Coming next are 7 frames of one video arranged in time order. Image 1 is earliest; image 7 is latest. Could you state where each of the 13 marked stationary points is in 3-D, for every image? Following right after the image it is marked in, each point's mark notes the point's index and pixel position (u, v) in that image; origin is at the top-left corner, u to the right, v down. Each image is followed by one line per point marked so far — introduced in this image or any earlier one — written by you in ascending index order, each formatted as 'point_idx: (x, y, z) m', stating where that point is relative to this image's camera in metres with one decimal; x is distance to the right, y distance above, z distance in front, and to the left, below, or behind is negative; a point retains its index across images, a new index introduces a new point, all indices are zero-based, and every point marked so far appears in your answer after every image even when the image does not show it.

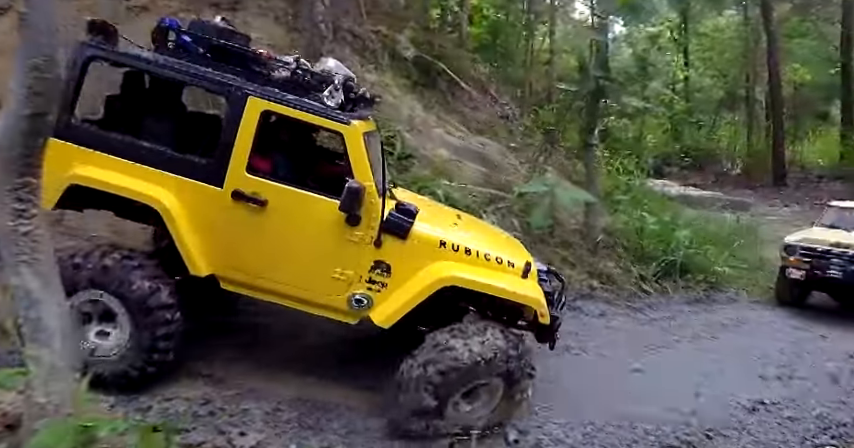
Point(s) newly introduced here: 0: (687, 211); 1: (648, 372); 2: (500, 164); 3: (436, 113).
0: (+5.6, +0.2, +13.0) m
1: (+1.9, -1.3, +5.4) m
2: (+1.1, +0.9, +9.3) m
3: (+0.1, +1.9, +10.2) m
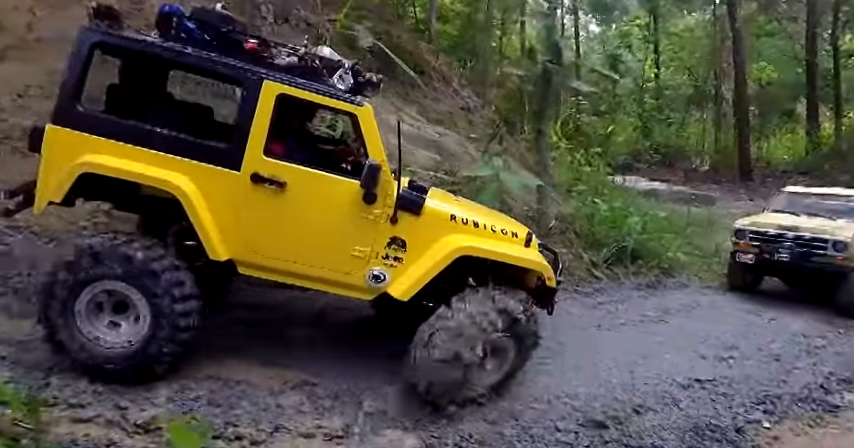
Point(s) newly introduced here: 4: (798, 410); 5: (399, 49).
0: (+4.8, +0.4, +13.1) m
1: (+1.4, -1.1, +5.3) m
2: (+0.4, +1.1, +9.2) m
3: (-0.6, +2.0, +10.0) m
4: (+2.7, -1.4, +4.5) m
5: (-0.5, +3.3, +11.3) m
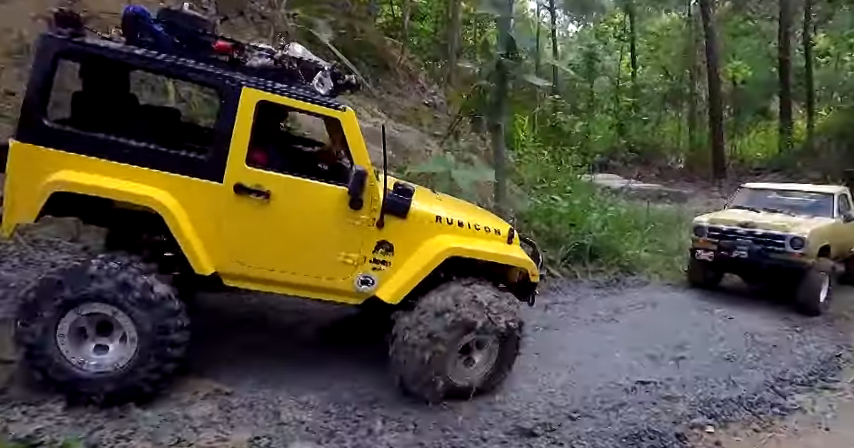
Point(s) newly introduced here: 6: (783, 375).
0: (+4.1, +0.5, +13.0) m
1: (+0.9, -1.1, +5.1) m
2: (-0.2, +1.1, +8.9) m
3: (-1.3, +2.1, +9.8) m
4: (+2.3, -1.3, +4.4) m
5: (-1.1, +3.3, +11.0) m
6: (+3.0, -1.3, +5.2) m
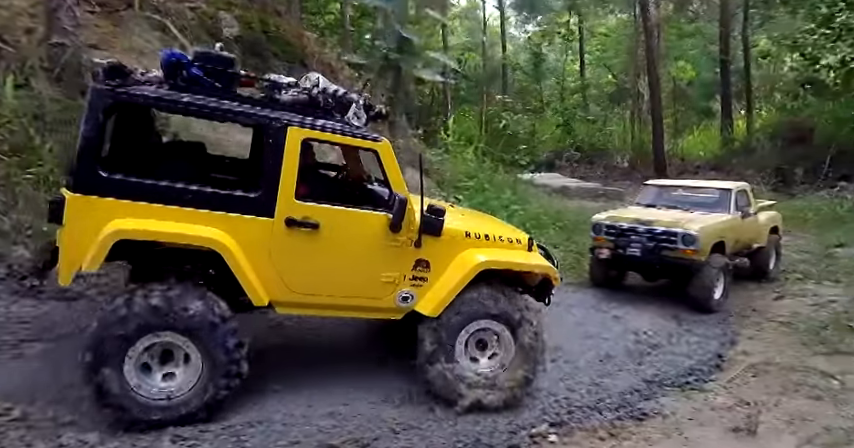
0: (+2.5, +0.5, +12.8) m
1: (-0.3, -1.1, +4.8) m
2: (-1.6, +1.1, +8.6) m
3: (-2.7, +2.0, +9.4) m
4: (+1.2, -1.3, +4.2) m
5: (-2.6, +3.3, +10.6) m
6: (+1.9, -1.2, +5.0) m
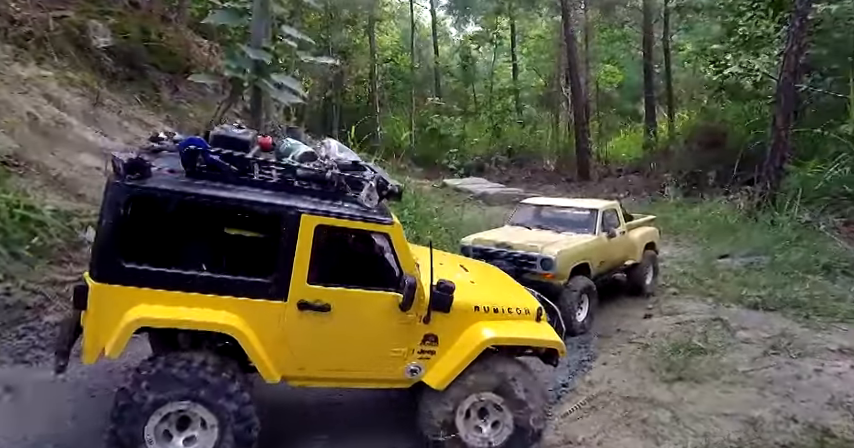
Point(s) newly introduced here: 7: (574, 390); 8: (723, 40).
0: (+0.5, +0.2, +12.7) m
1: (-1.6, -1.4, +4.6) m
2: (-3.3, +0.8, +8.2) m
3: (-4.4, +1.7, +8.9) m
4: (-0.2, -1.6, +4.0) m
5: (-4.5, +2.9, +10.2) m
6: (+0.5, -1.5, +4.9) m
7: (+1.3, -1.5, +5.5) m
8: (+9.3, +5.8, +19.1) m
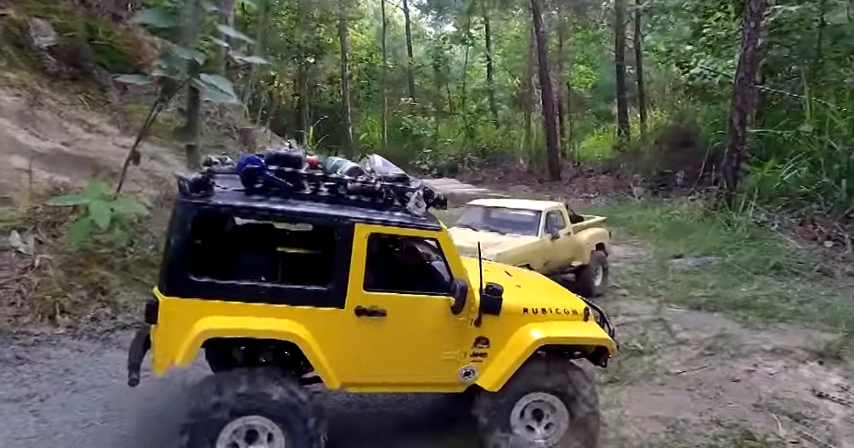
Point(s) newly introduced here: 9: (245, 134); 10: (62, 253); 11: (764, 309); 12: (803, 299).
0: (-0.3, +0.2, +12.7) m
1: (-2.2, -1.4, +4.4) m
2: (-4.0, +0.7, +8.1) m
3: (-5.2, +1.7, +8.7) m
4: (-0.8, -1.6, +3.9) m
5: (-5.3, +2.9, +10.0) m
6: (-0.1, -1.5, +4.8) m
7: (+0.7, -1.5, +5.5) m
8: (+8.3, +5.8, +19.2) m
9: (-3.7, +1.8, +12.2) m
10: (-3.9, -0.3, +6.4) m
11: (+4.2, -1.0, +7.5) m
12: (+4.9, -1.0, +7.9) m
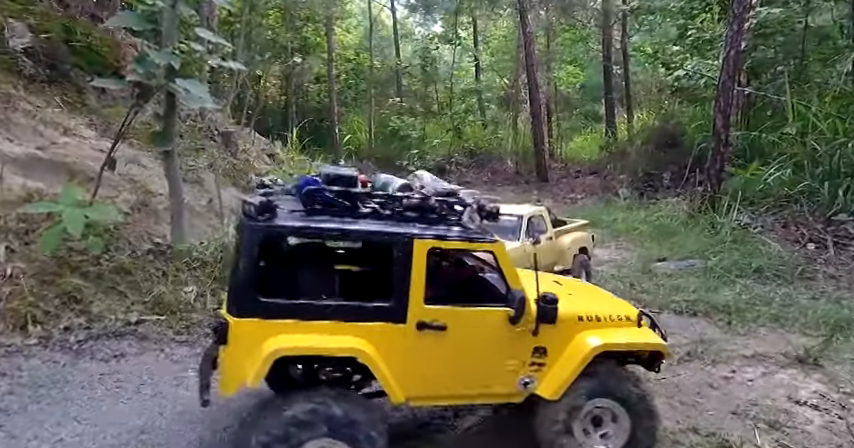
0: (-0.6, +0.2, +12.6) m
1: (-2.4, -1.5, +4.4) m
2: (-4.2, +0.7, +7.9) m
3: (-5.4, +1.6, +8.6) m
4: (-0.9, -1.7, +3.9) m
5: (-5.5, +2.8, +9.8) m
6: (-0.3, -1.6, +4.8) m
7: (+0.5, -1.6, +5.4) m
8: (+7.8, +5.7, +19.3) m
9: (-4.0, +1.7, +12.1) m
10: (-4.1, -0.4, +6.3) m
11: (+3.9, -1.1, +7.6) m
12: (+4.6, -1.0, +8.0) m
